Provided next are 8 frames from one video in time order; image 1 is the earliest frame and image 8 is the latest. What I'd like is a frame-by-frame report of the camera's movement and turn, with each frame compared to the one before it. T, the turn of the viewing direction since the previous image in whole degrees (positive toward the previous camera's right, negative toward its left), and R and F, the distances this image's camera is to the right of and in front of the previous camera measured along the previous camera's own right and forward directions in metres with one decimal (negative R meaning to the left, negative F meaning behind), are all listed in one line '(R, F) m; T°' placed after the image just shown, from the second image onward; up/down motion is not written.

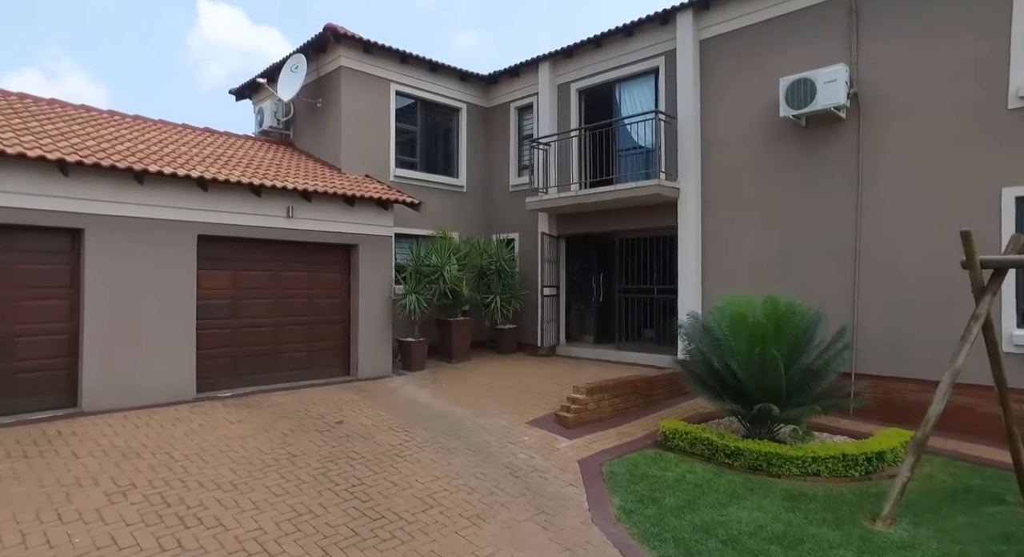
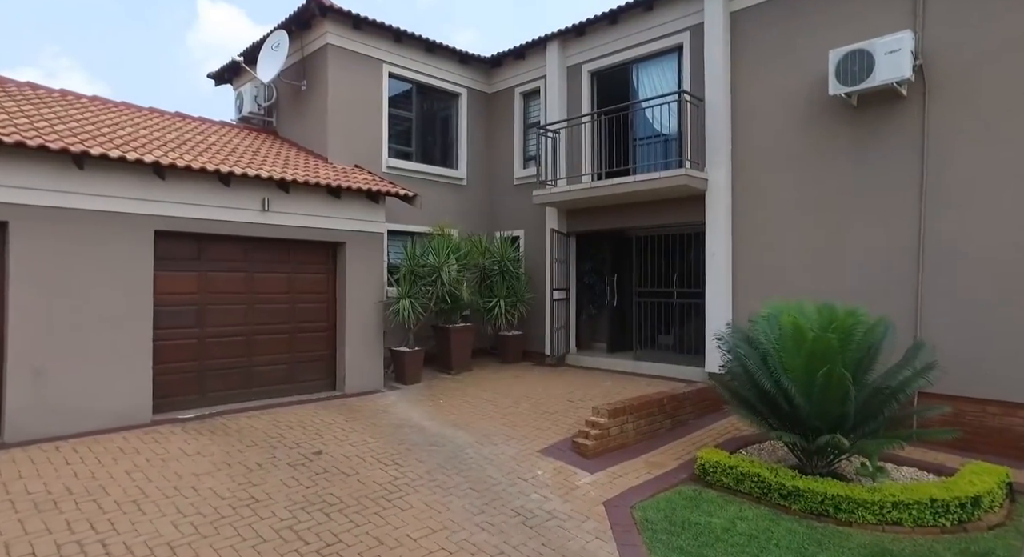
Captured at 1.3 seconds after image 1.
(-0.1, +1.1) m; 0°
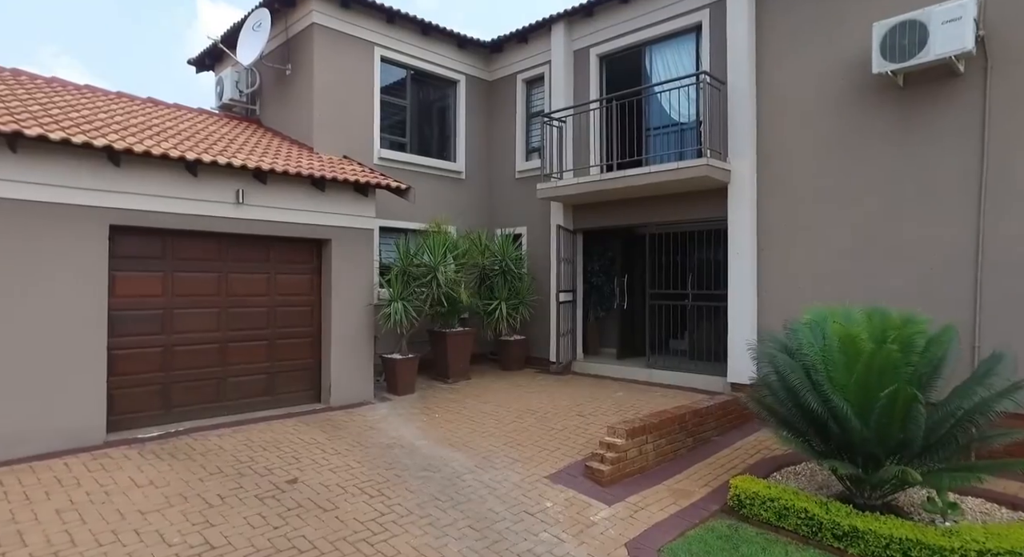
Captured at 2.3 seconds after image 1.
(-0.1, +0.8) m; 0°
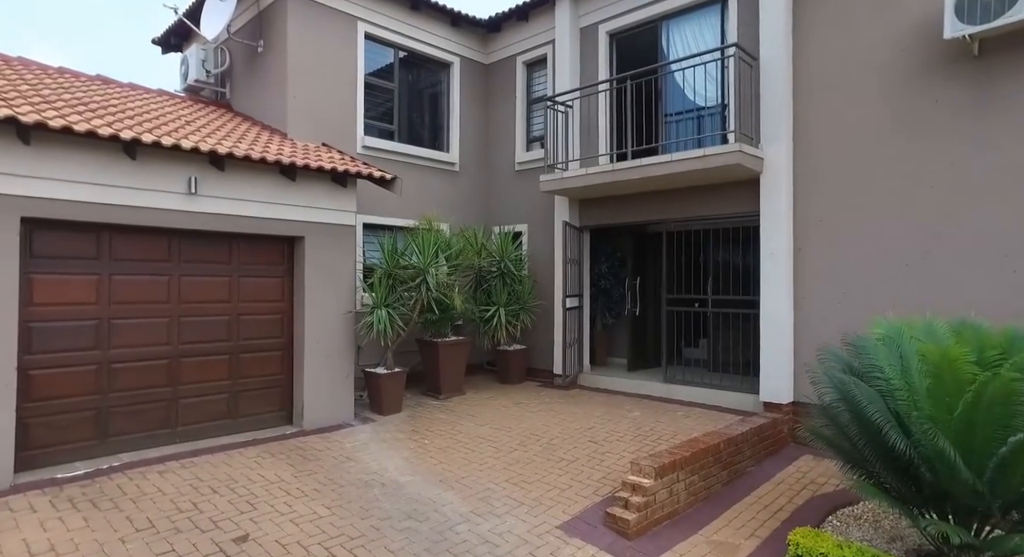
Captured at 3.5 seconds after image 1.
(-0.1, +1.1) m; +1°
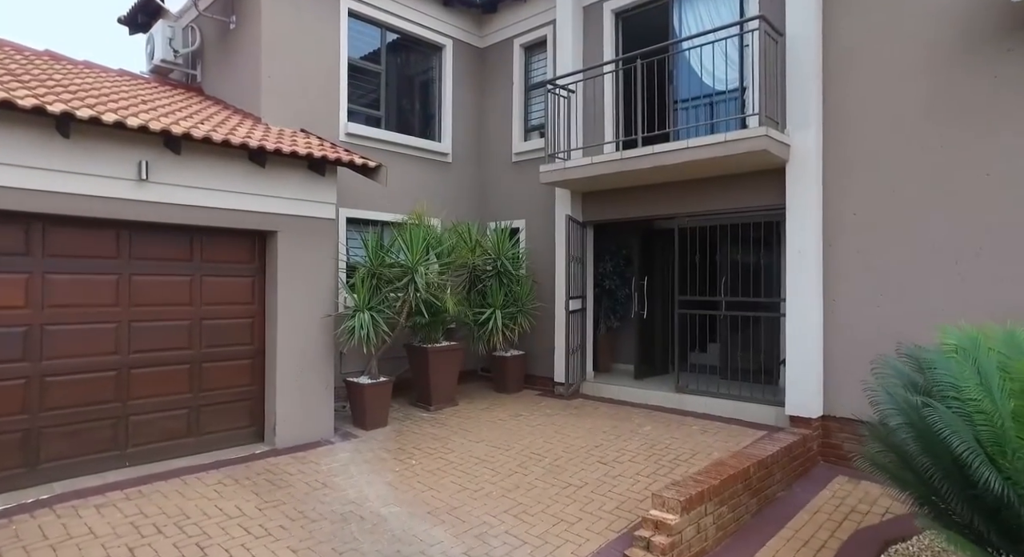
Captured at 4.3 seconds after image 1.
(-0.1, +0.8) m; +1°
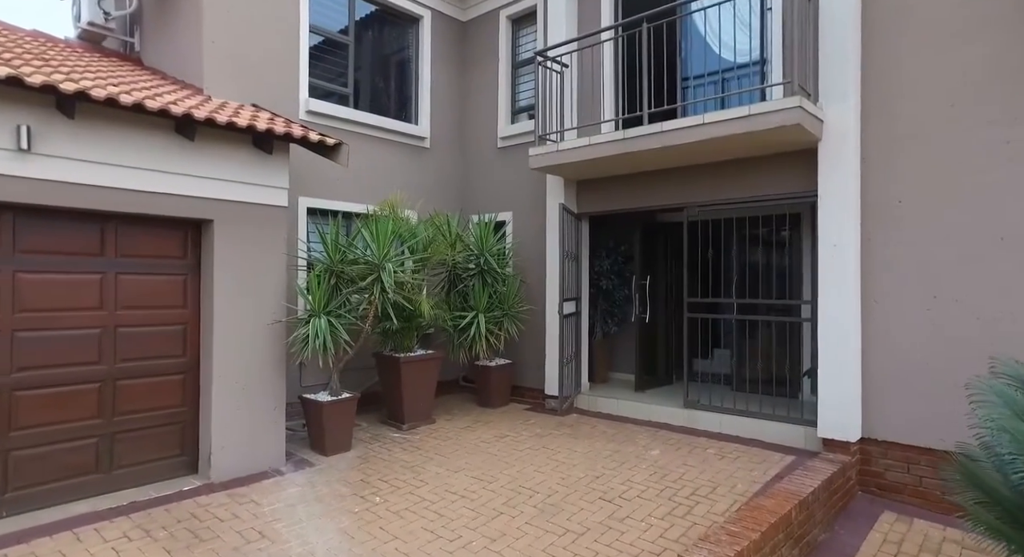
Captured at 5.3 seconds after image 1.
(0.0, +1.0) m; +1°
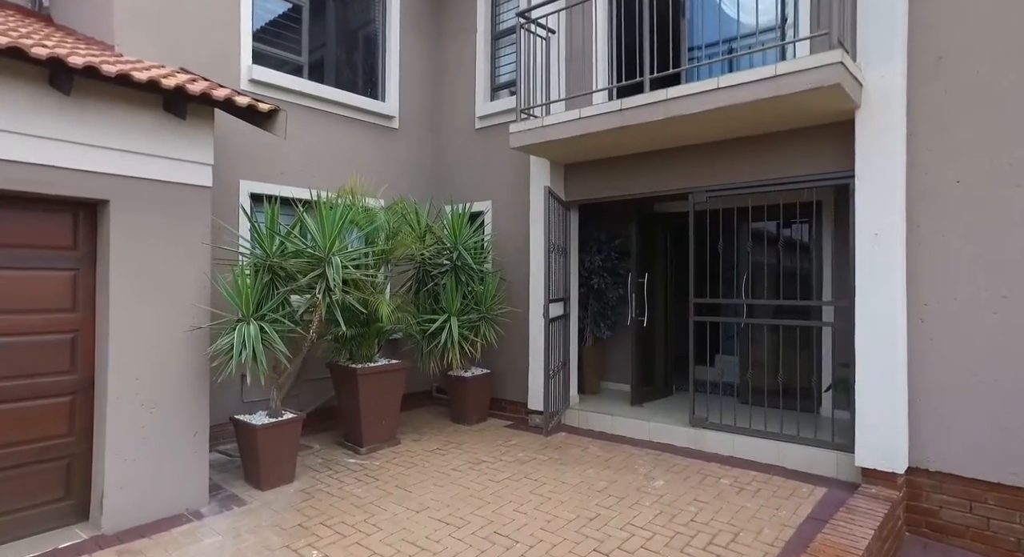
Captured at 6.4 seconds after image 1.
(+0.1, +1.0) m; +1°
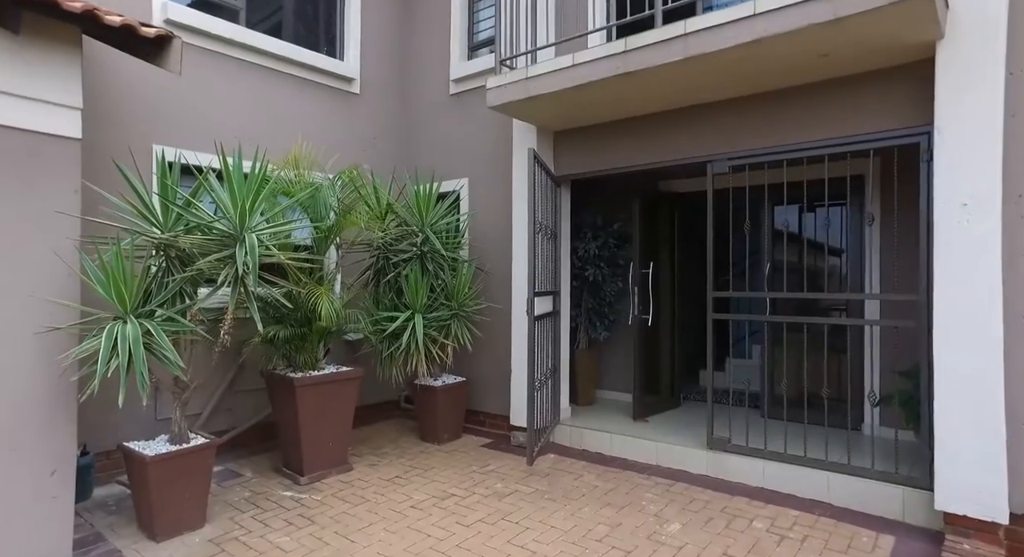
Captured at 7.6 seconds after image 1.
(+0.1, +1.1) m; +1°
